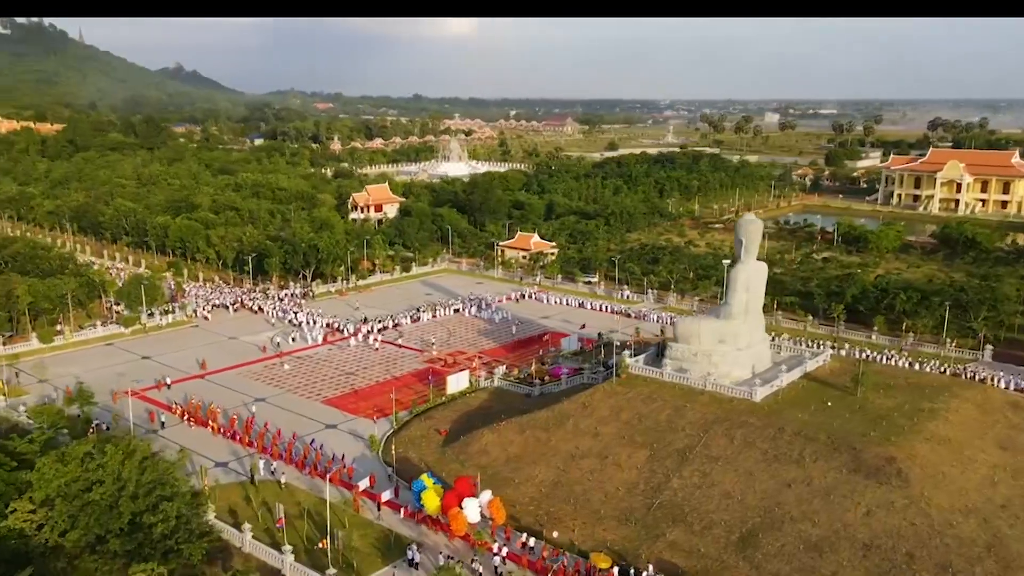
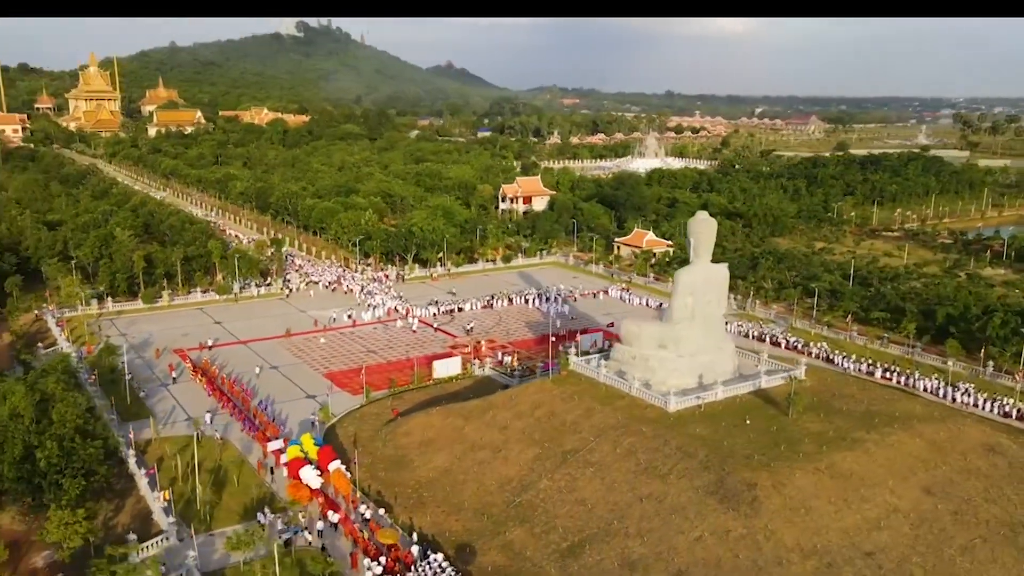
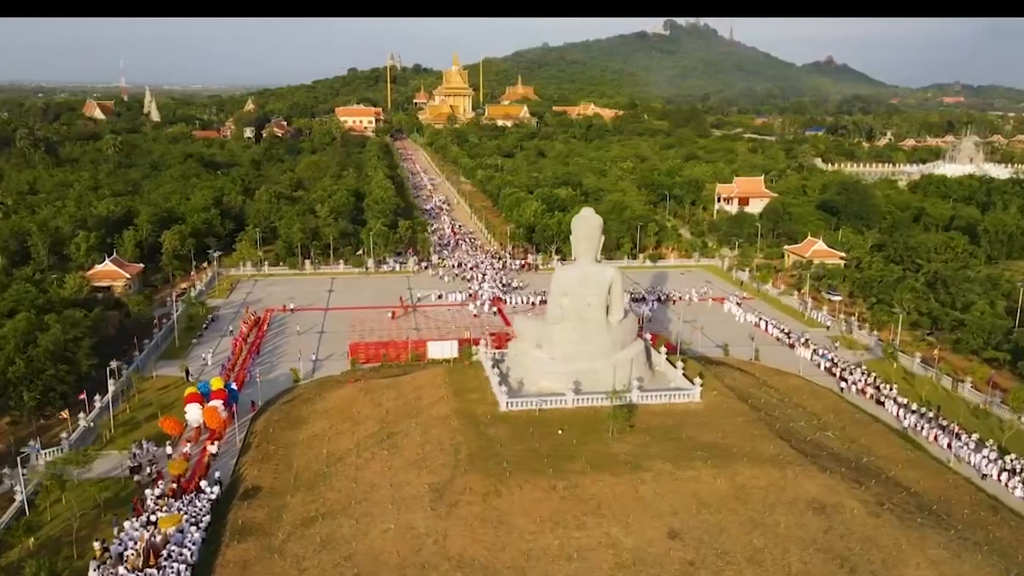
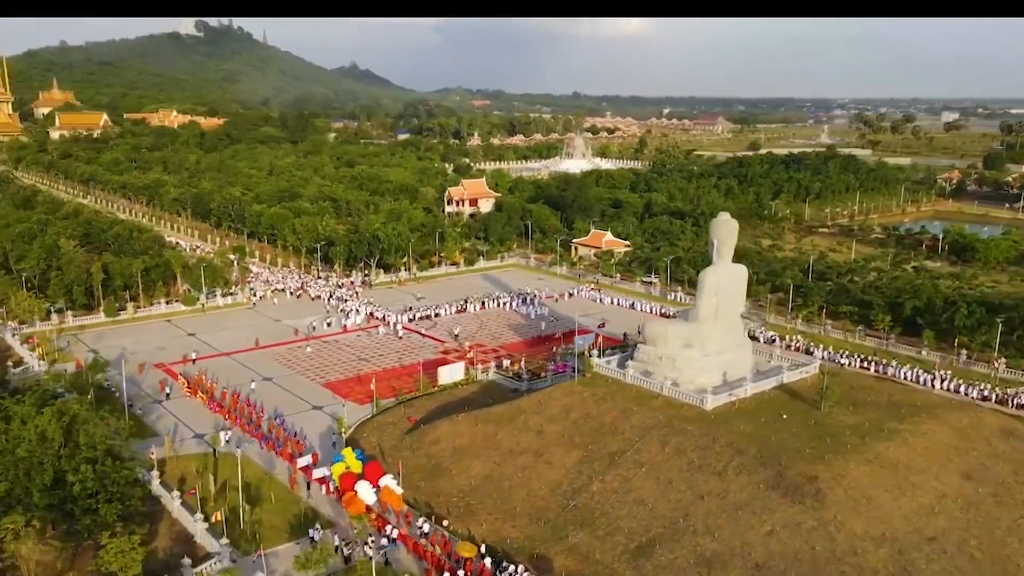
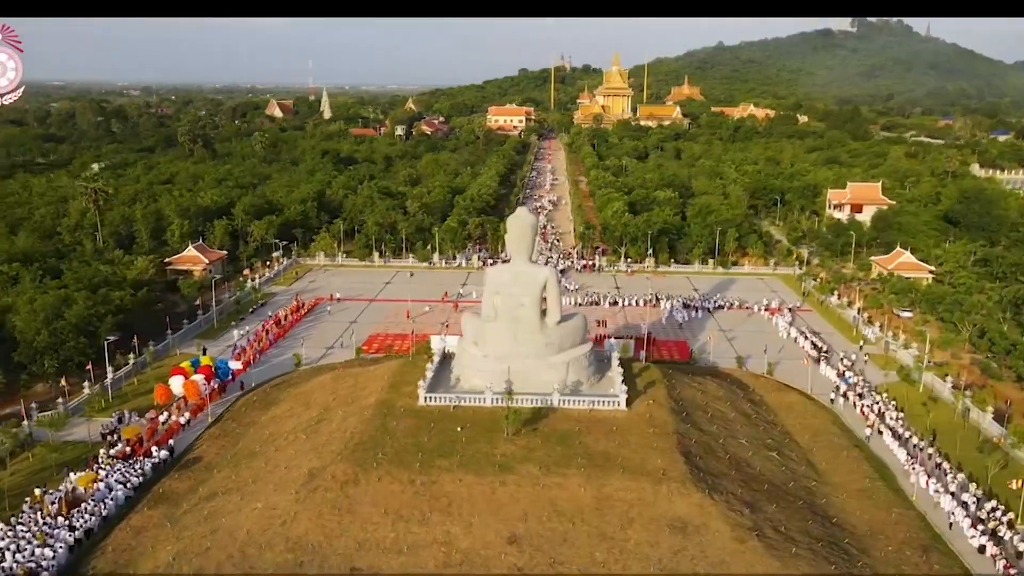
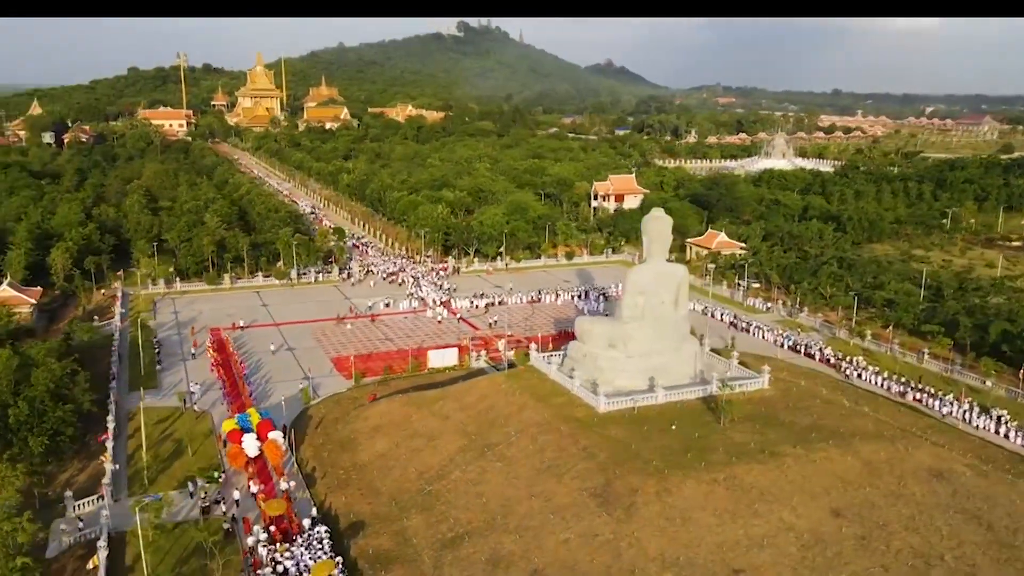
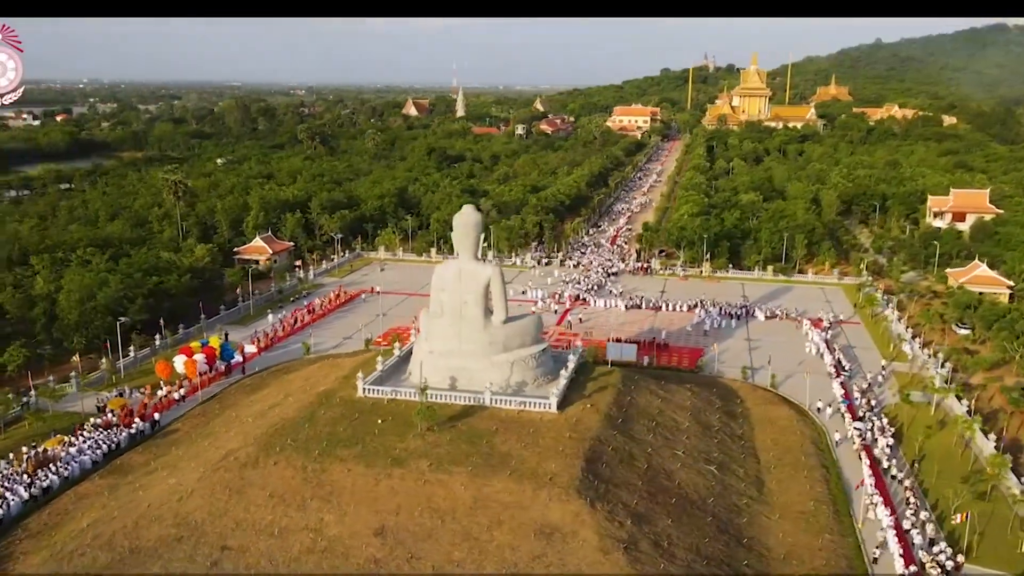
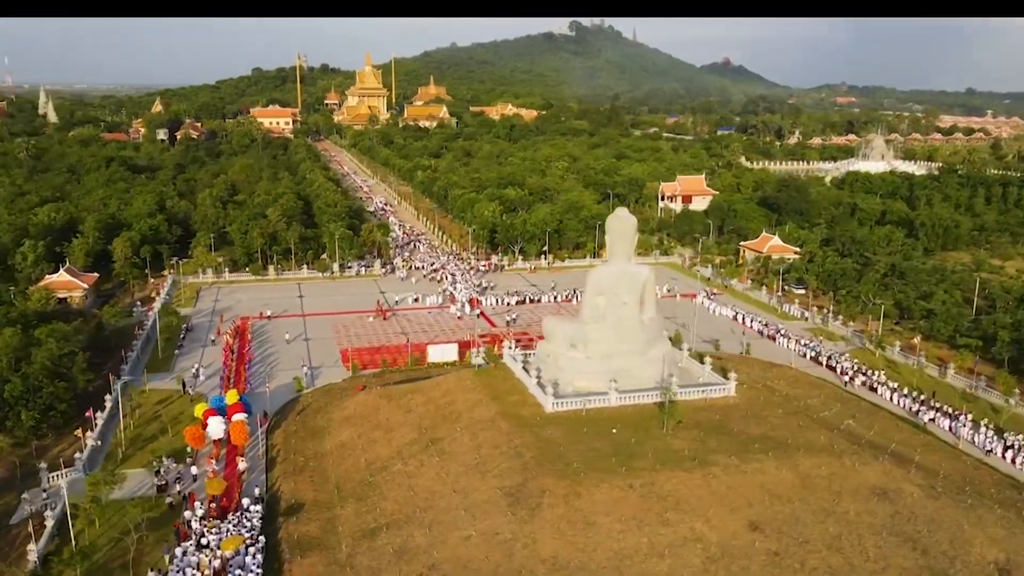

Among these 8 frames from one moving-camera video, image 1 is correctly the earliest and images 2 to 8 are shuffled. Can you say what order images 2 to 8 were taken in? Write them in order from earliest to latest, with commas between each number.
4, 2, 6, 8, 3, 5, 7
